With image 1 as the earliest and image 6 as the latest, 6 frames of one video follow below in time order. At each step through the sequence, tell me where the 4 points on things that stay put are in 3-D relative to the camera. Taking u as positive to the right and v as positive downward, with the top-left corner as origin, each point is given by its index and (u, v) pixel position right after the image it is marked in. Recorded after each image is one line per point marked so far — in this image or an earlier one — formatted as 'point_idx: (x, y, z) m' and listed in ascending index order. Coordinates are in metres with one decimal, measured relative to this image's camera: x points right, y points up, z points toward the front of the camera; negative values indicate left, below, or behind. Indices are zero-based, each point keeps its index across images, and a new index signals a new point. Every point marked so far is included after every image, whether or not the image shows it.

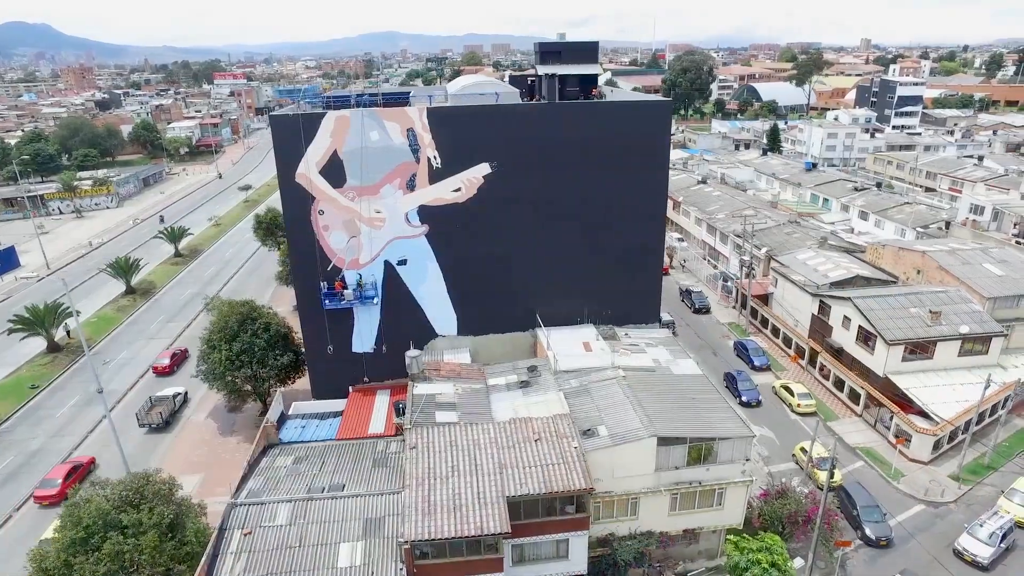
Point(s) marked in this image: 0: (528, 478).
0: (+0.5, -5.4, +17.8) m
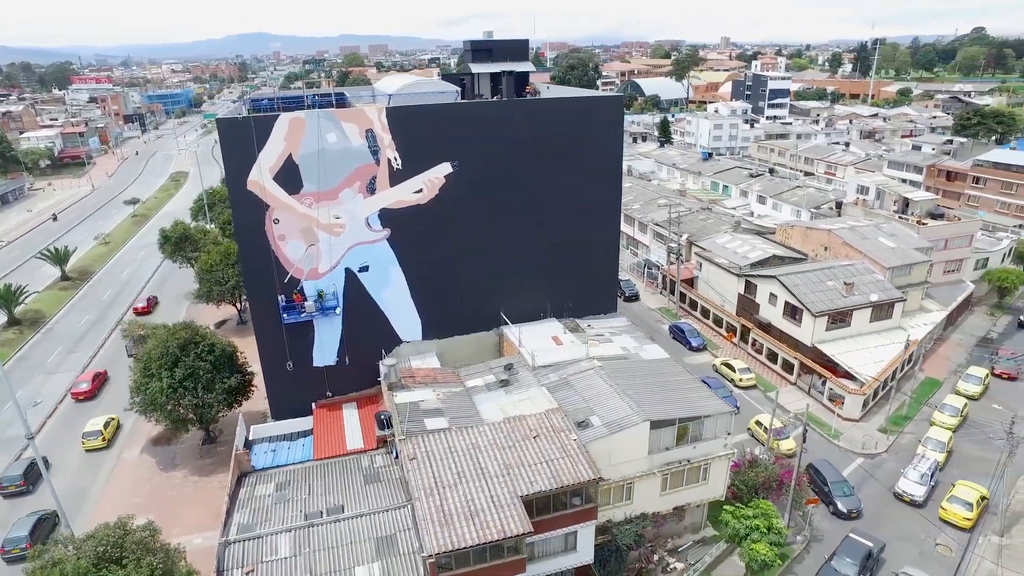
0: (+0.8, -5.4, +17.8) m
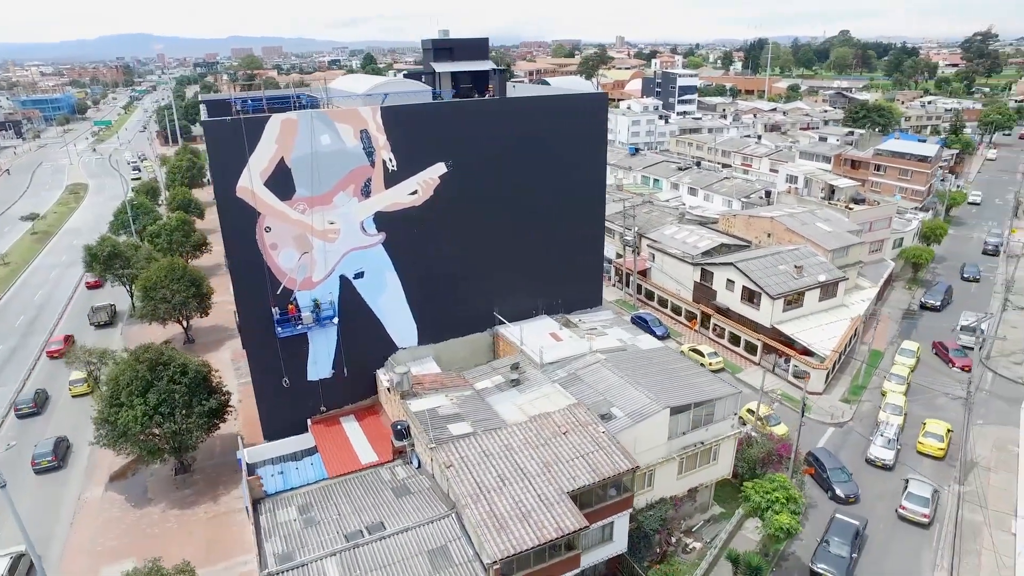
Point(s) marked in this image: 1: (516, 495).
0: (+1.9, -5.2, +17.9) m
1: (+0.1, -5.7, +16.9) m
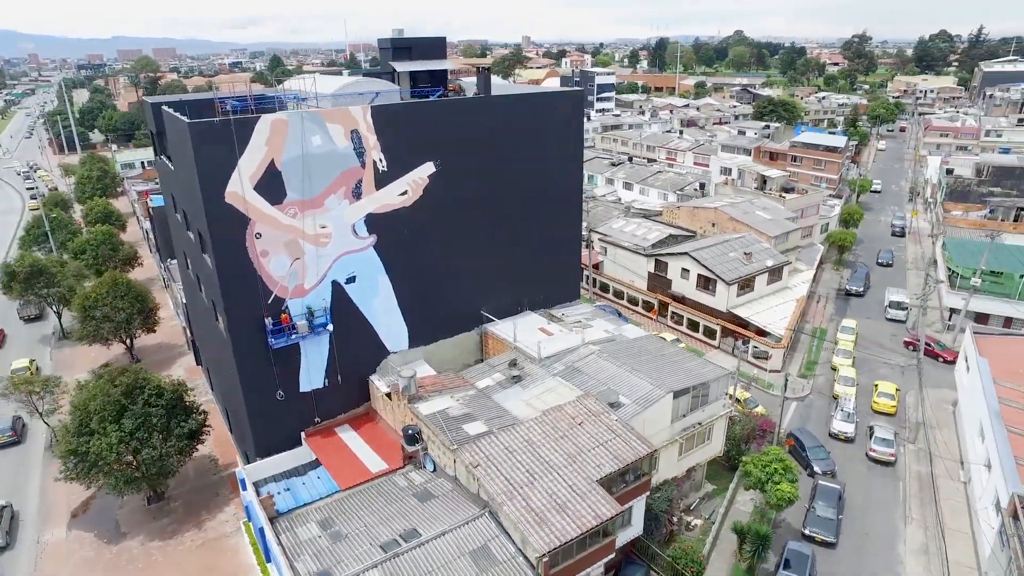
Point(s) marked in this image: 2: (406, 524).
0: (+2.6, -5.0, +18.3) m
1: (+1.0, -5.5, +17.1) m
2: (-2.9, -6.5, +17.1) m
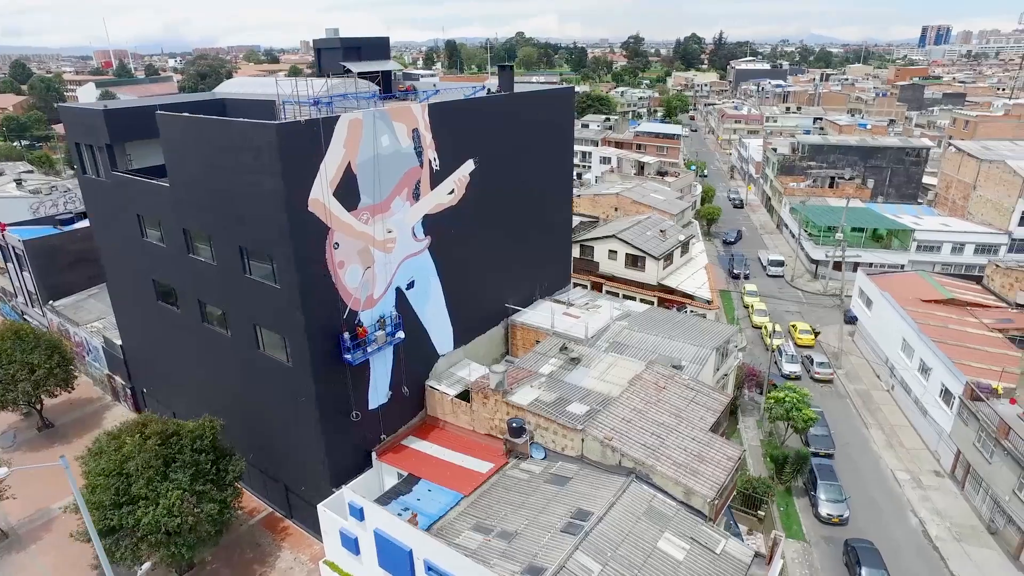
0: (+6.1, -4.1, +20.3) m
1: (+5.1, -4.8, +18.7) m
2: (+1.5, -6.2, +17.5) m
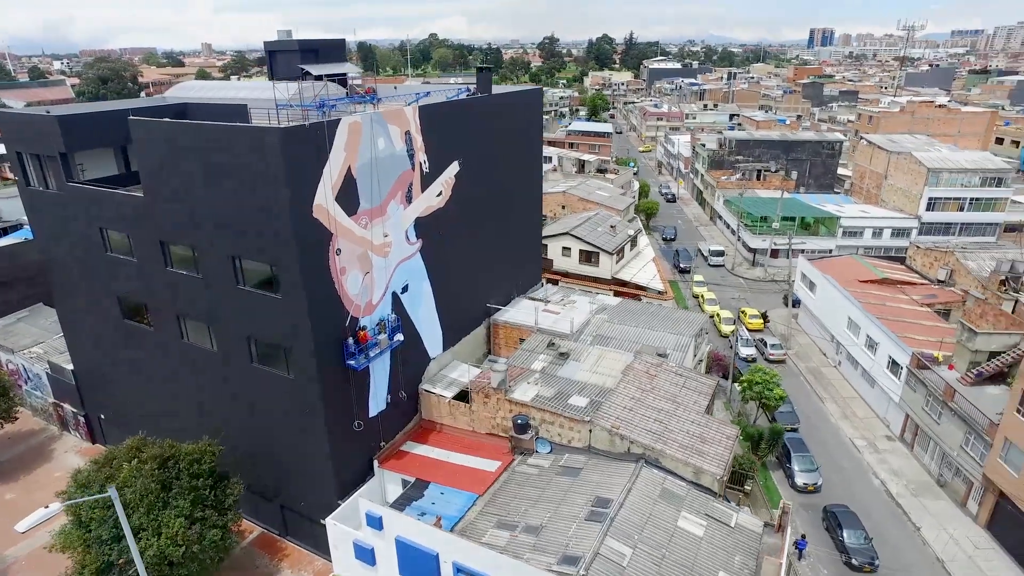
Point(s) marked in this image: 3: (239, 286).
0: (+6.2, -3.7, +21.3) m
1: (+5.4, -4.4, +19.6) m
2: (+2.1, -6.0, +17.9) m
3: (-8.0, +0.1, +18.2) m
